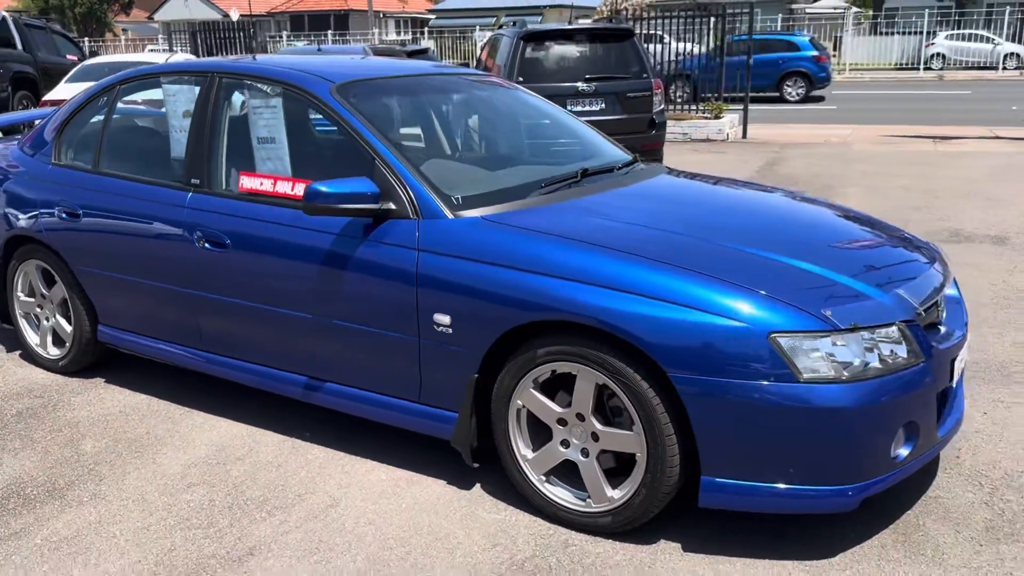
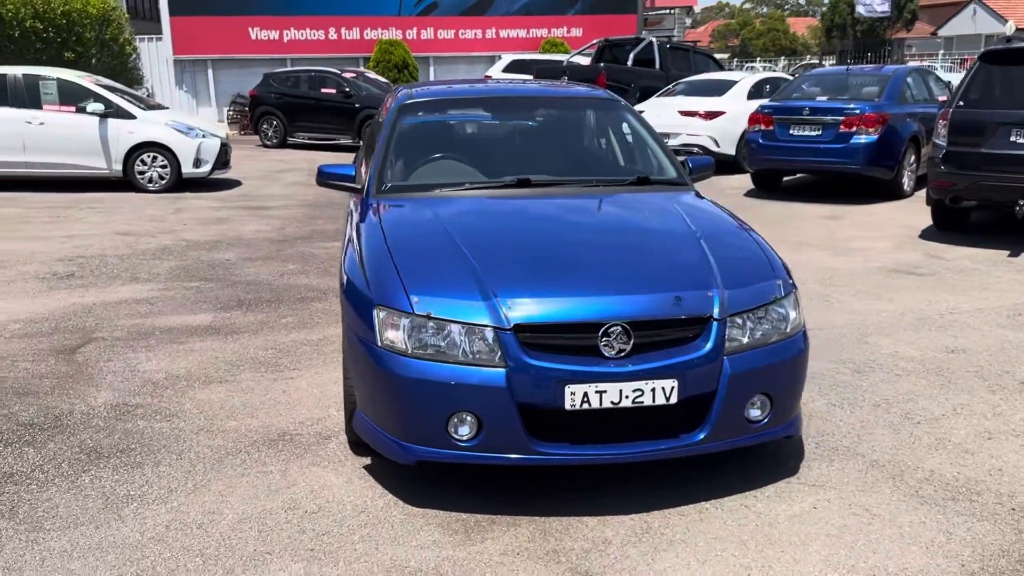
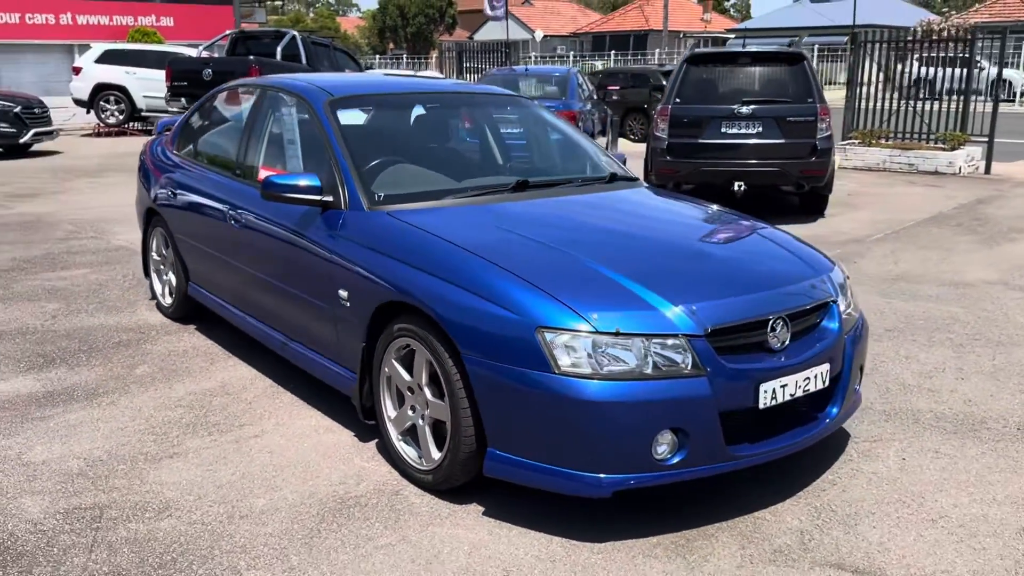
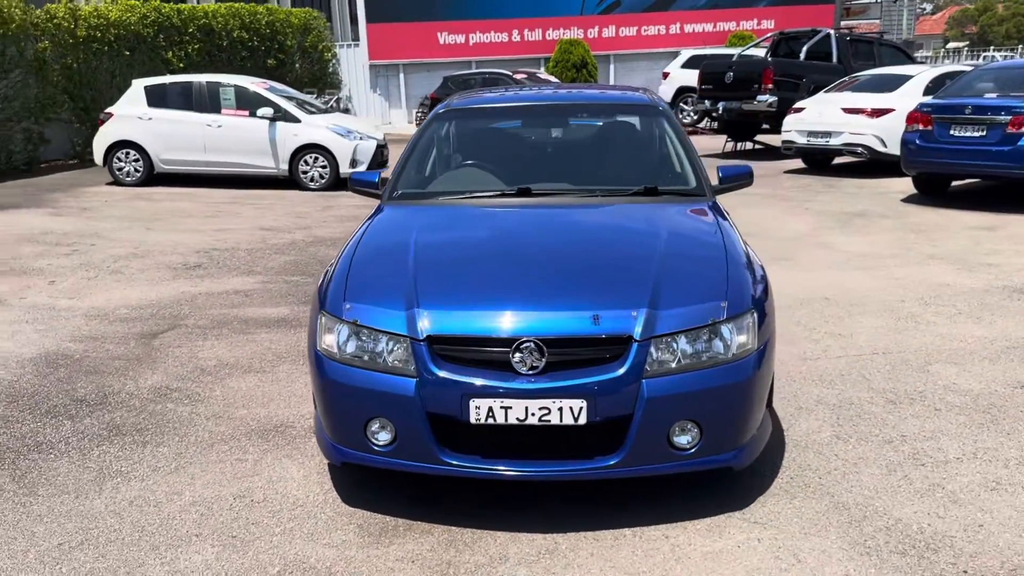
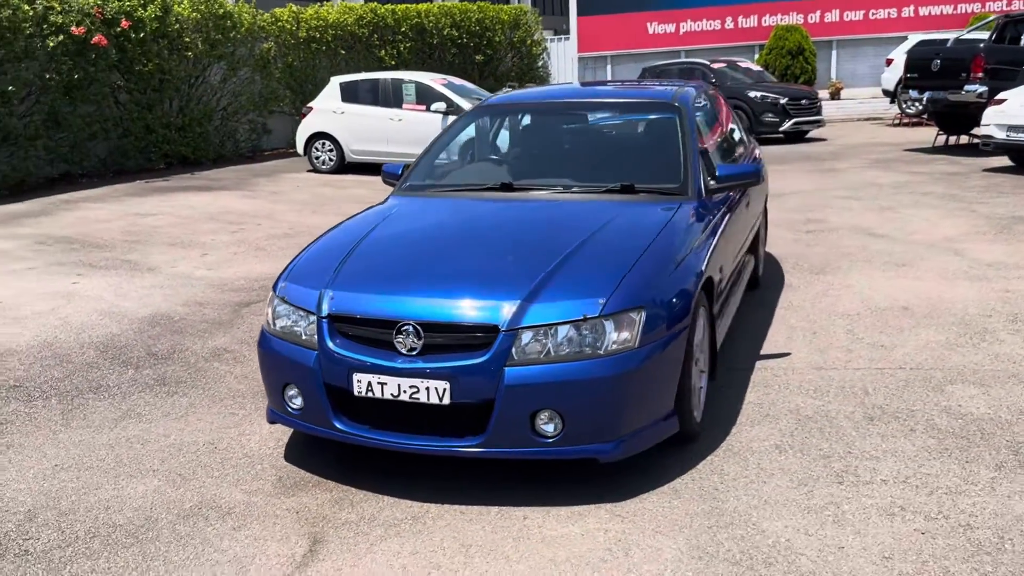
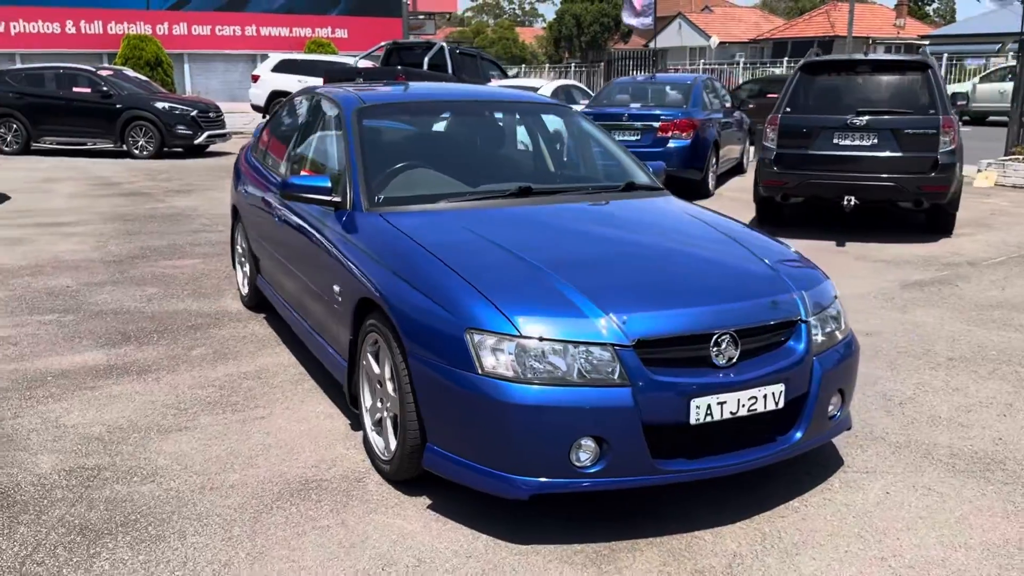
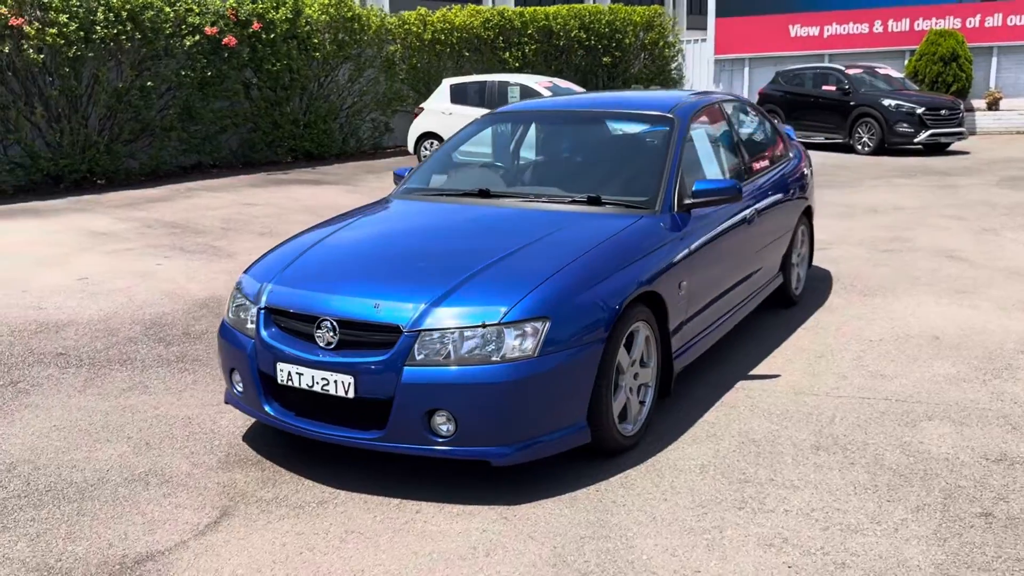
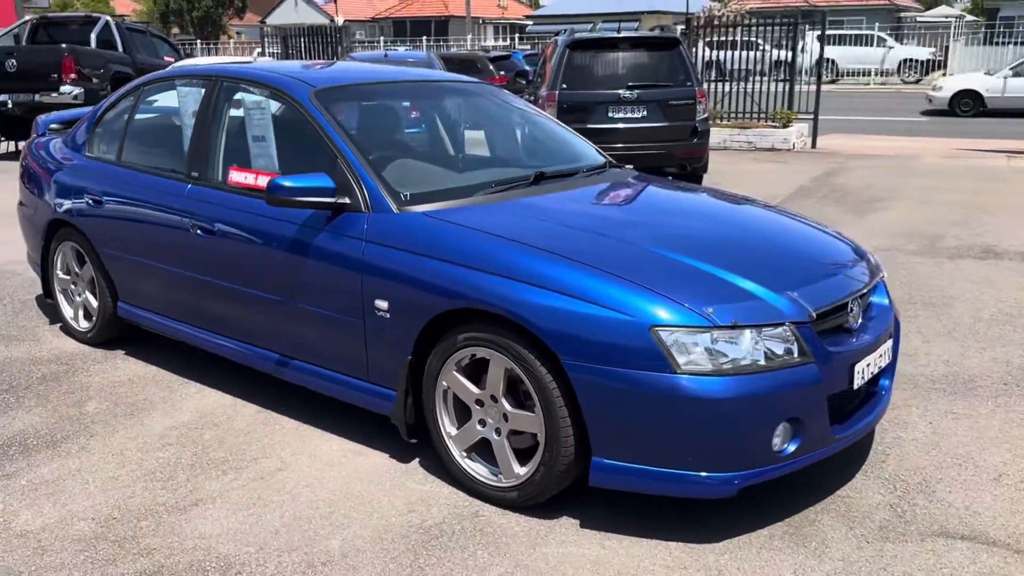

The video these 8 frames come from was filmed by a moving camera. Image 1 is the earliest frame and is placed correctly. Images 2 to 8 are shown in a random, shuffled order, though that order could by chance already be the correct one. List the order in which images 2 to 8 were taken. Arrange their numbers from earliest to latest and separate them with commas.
8, 3, 6, 2, 4, 5, 7
